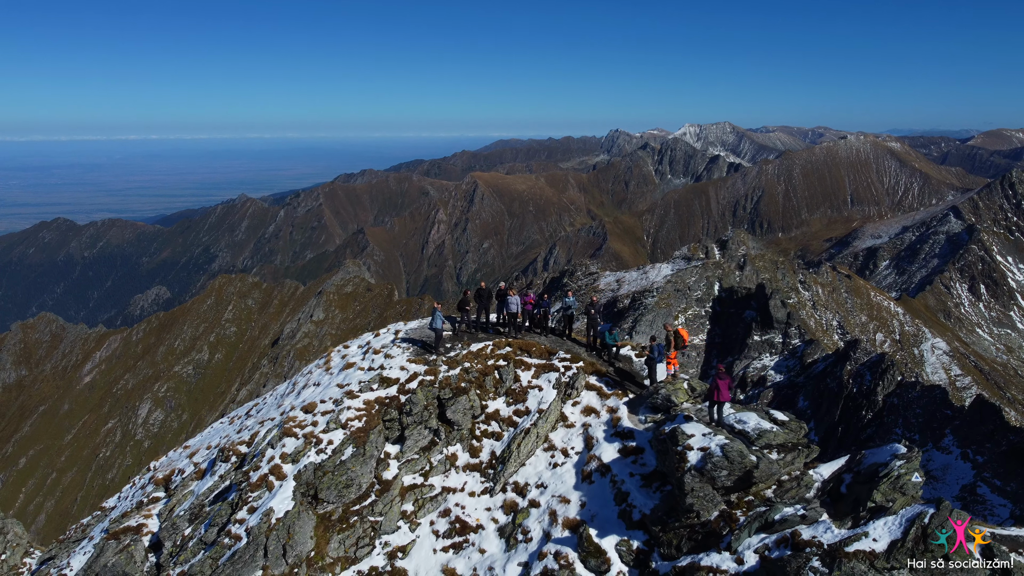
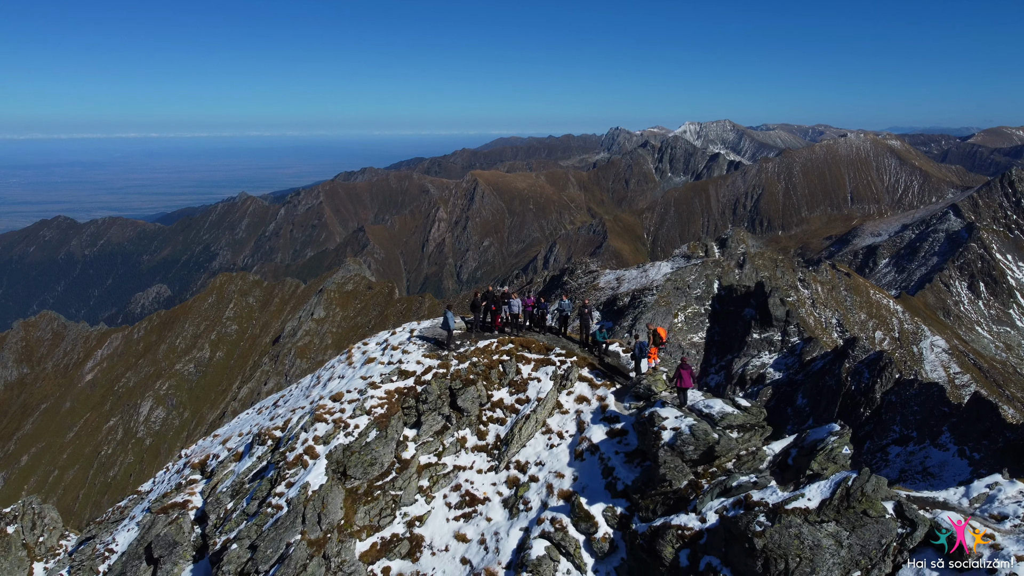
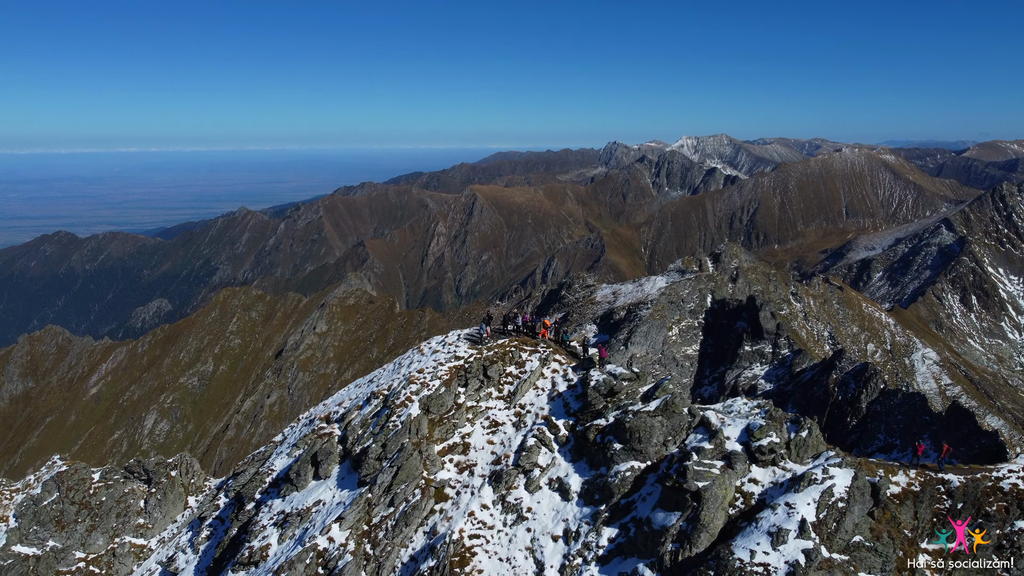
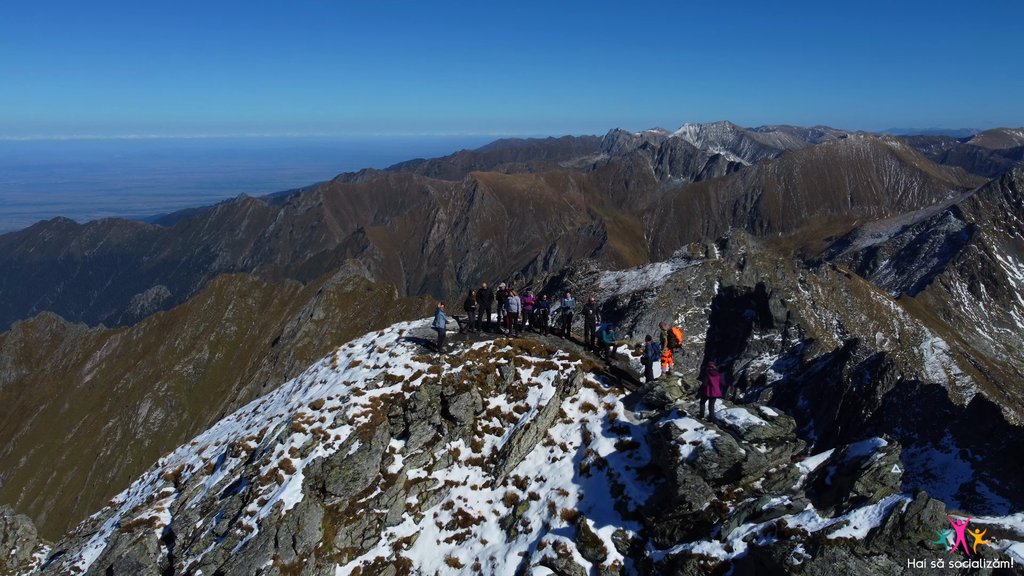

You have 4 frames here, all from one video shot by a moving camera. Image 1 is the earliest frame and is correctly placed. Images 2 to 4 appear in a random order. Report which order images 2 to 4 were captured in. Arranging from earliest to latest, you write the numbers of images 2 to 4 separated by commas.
4, 2, 3
